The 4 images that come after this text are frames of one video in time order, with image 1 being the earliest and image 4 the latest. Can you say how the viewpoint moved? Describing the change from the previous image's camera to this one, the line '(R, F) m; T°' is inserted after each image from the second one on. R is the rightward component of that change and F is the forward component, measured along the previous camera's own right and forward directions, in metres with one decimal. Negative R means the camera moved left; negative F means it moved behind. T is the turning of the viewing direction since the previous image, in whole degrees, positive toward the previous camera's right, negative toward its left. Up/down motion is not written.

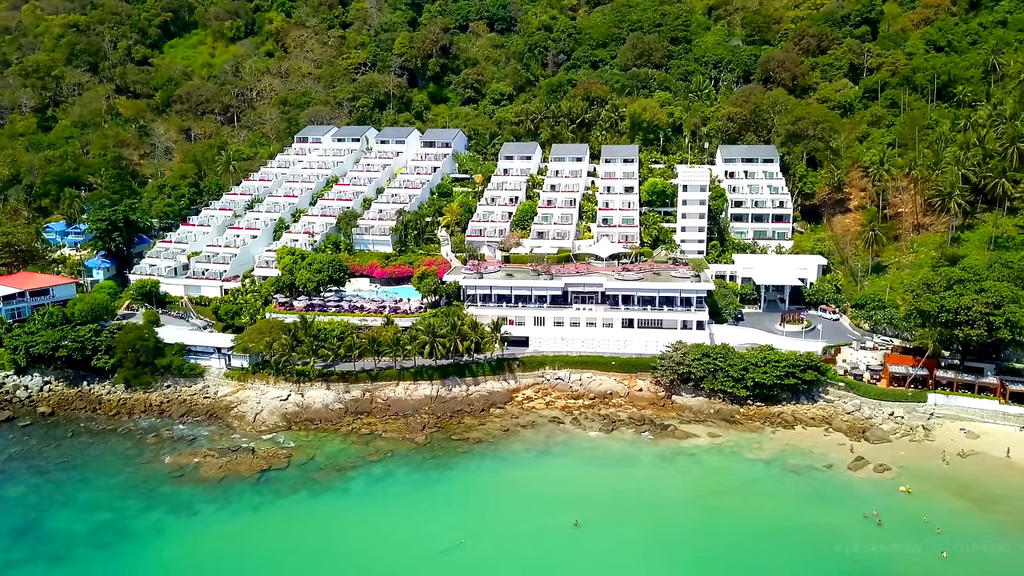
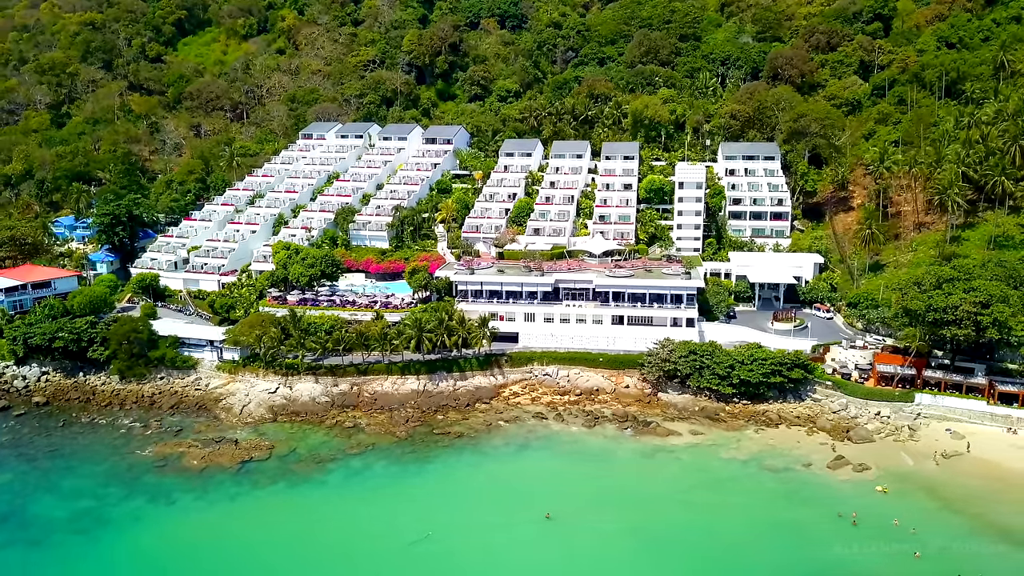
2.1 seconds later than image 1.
(+2.7, -0.1) m; -2°
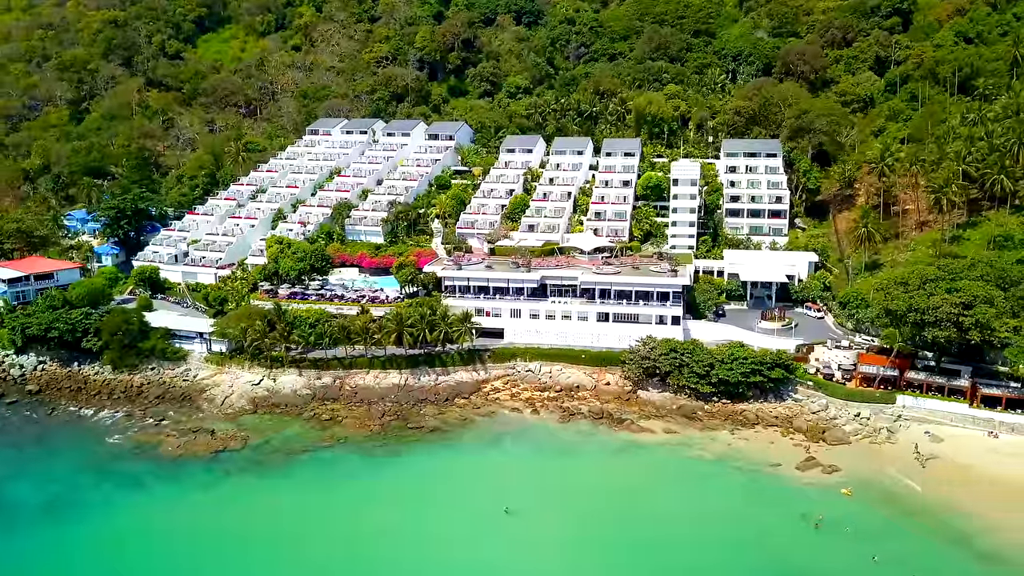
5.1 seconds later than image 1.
(+4.0, 0.0) m; -2°
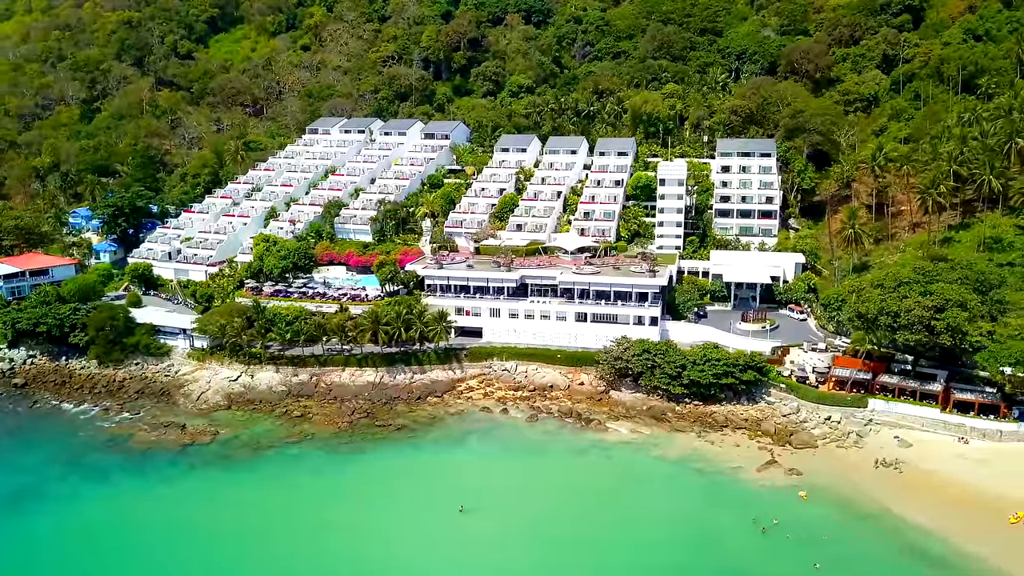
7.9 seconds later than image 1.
(+4.1, 0.0) m; -2°
